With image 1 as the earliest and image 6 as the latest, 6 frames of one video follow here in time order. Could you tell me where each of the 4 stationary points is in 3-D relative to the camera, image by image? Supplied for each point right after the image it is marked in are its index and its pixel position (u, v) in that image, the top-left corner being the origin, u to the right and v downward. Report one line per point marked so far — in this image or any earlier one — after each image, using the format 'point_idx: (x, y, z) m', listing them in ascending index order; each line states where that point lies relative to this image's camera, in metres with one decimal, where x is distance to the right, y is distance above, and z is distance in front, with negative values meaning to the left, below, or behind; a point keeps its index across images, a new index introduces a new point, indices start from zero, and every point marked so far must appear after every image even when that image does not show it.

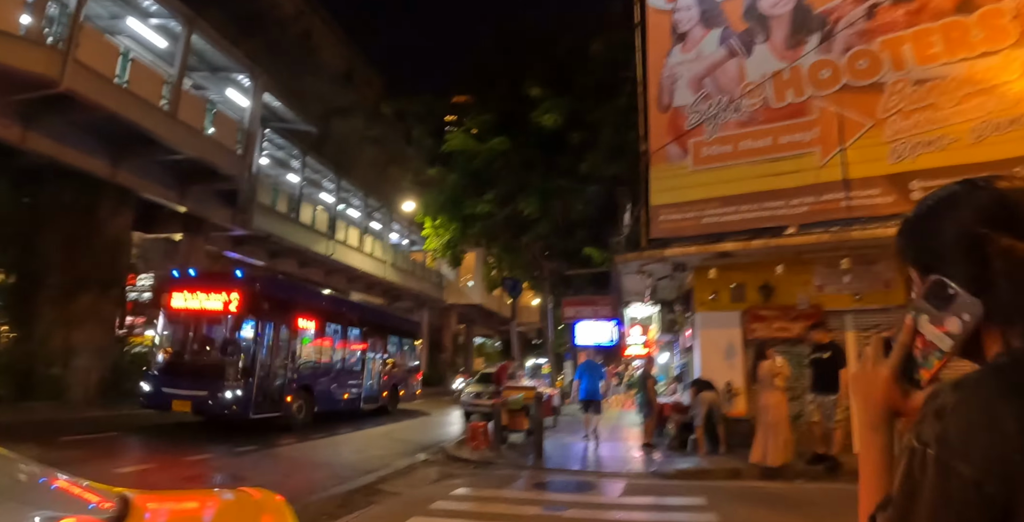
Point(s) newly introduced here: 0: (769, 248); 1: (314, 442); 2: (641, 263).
0: (+4.4, +0.2, +9.8) m
1: (-4.3, -4.0, +12.3) m
2: (+2.5, -0.1, +11.2) m
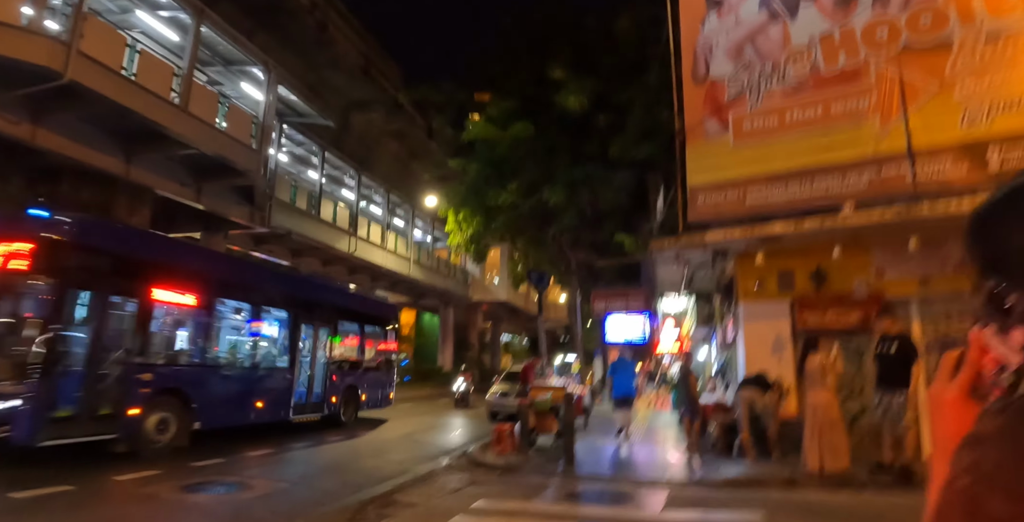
0: (+4.8, +0.5, +8.8) m
1: (-3.8, -3.8, +11.7) m
2: (+3.0, +0.2, +10.2) m
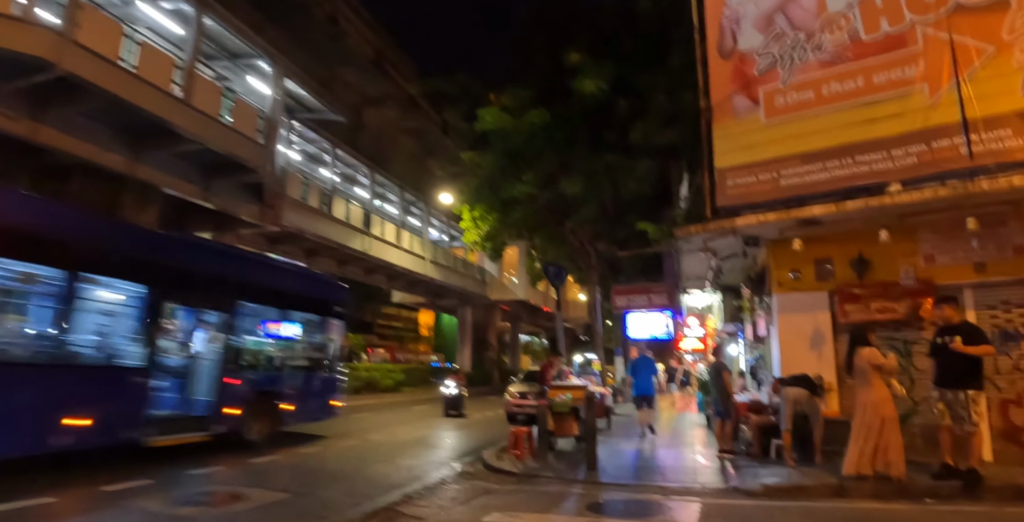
0: (+5.0, +0.7, +7.9) m
1: (-3.4, -3.8, +11.2) m
2: (+3.2, +0.4, +9.5) m
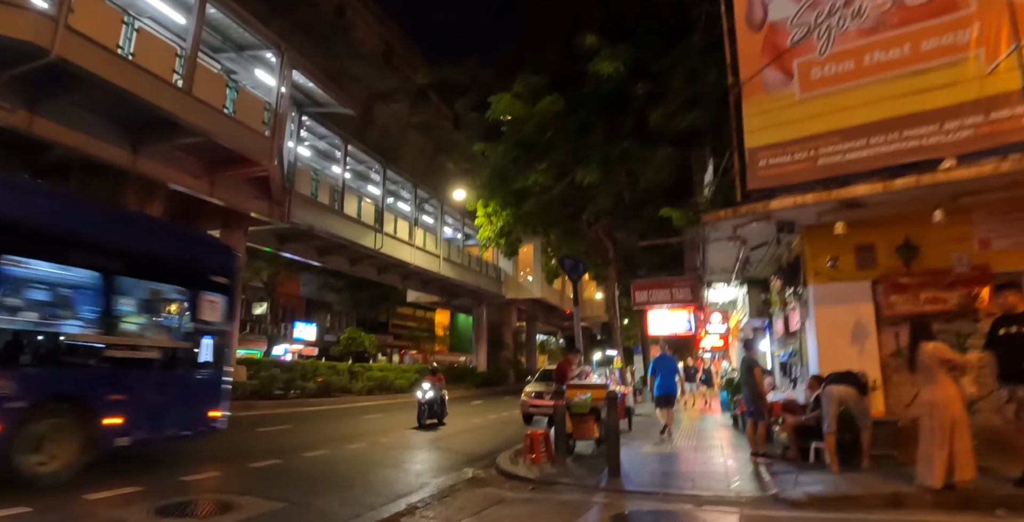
0: (+5.2, +0.9, +7.2) m
1: (-3.1, -3.6, +10.6) m
2: (+3.5, +0.5, +8.8) m
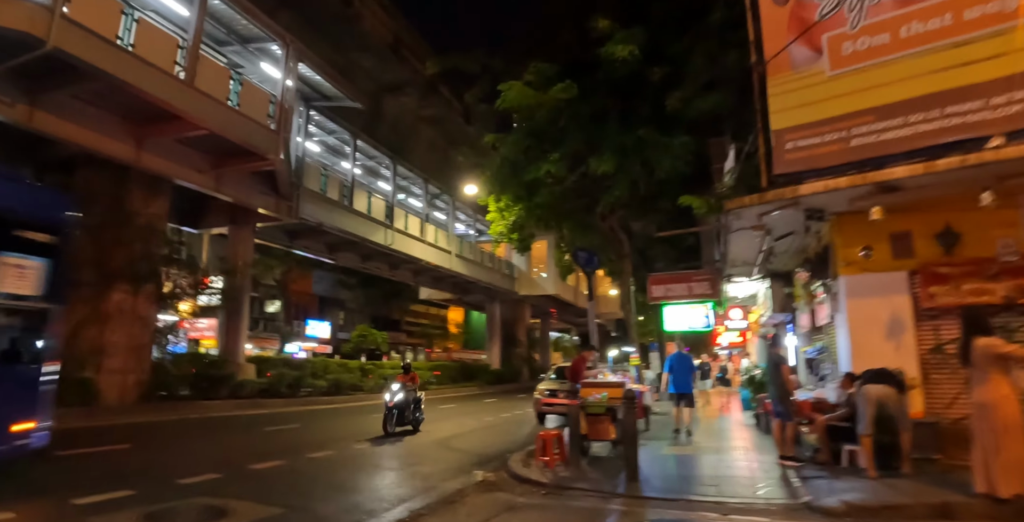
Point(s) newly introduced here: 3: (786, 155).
0: (+5.3, +1.0, +6.6) m
1: (-2.9, -3.5, +10.3) m
2: (+3.6, +0.7, +8.2) m
3: (+3.8, +1.5, +7.8) m
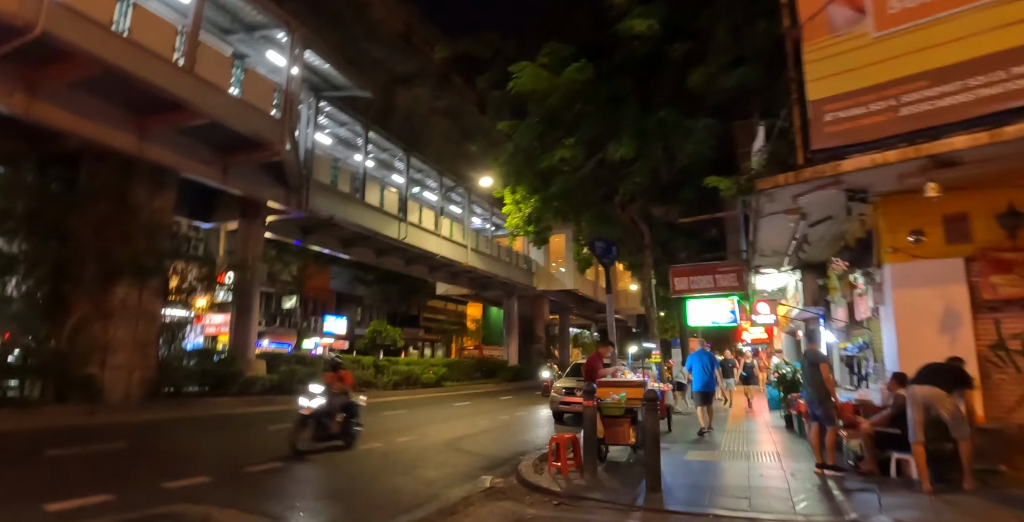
0: (+5.3, +1.2, +5.7) m
1: (-2.7, -3.4, +9.7) m
2: (+3.7, +0.9, +7.4) m
3: (+3.9, +1.6, +7.0) m
